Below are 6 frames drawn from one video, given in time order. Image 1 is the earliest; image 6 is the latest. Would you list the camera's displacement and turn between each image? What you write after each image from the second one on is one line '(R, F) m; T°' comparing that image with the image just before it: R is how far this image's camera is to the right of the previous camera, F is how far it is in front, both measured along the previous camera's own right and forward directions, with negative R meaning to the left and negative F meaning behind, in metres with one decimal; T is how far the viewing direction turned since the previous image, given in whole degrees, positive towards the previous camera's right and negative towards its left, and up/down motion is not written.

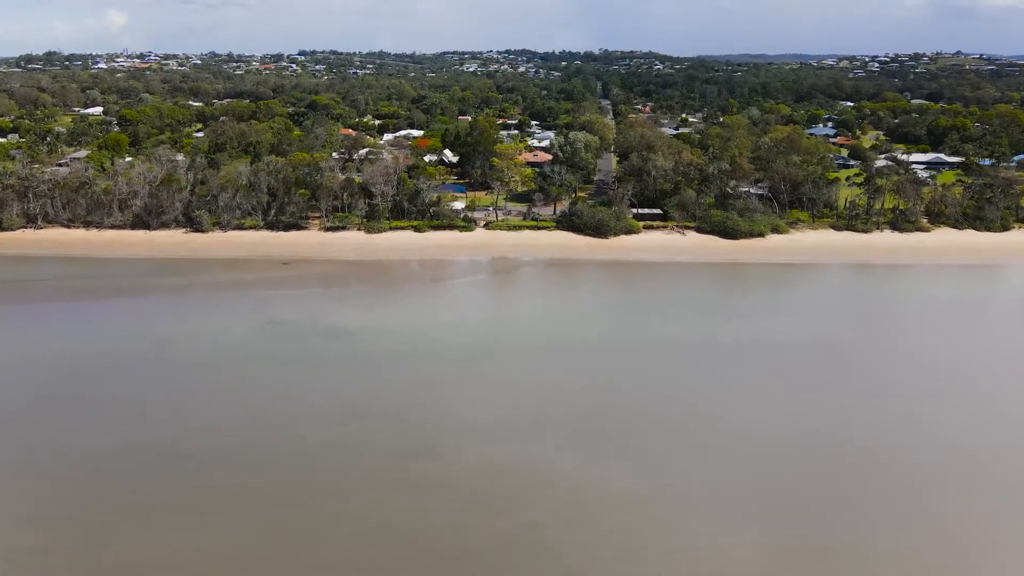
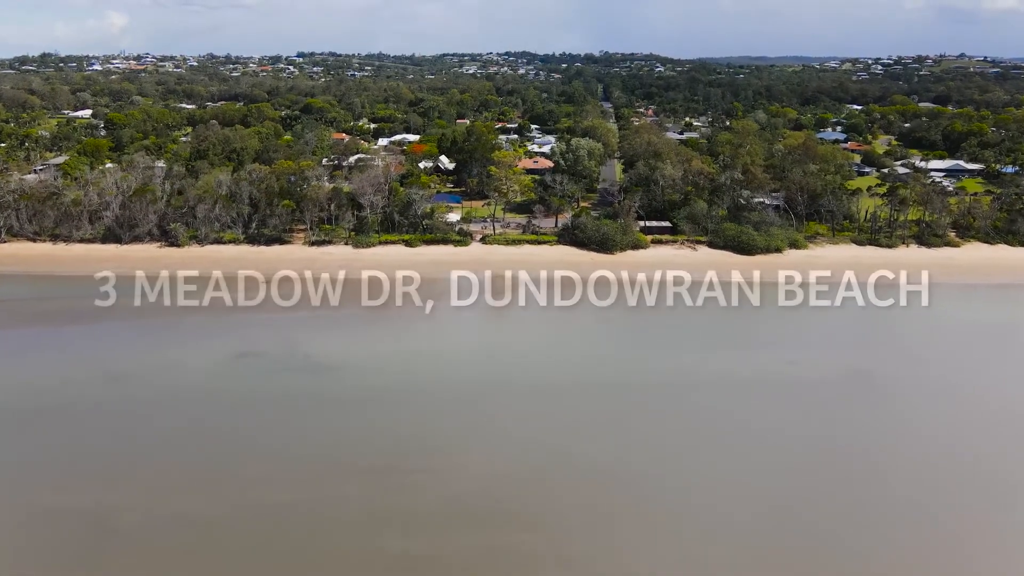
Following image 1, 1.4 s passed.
(+0.1, +2.5) m; 0°
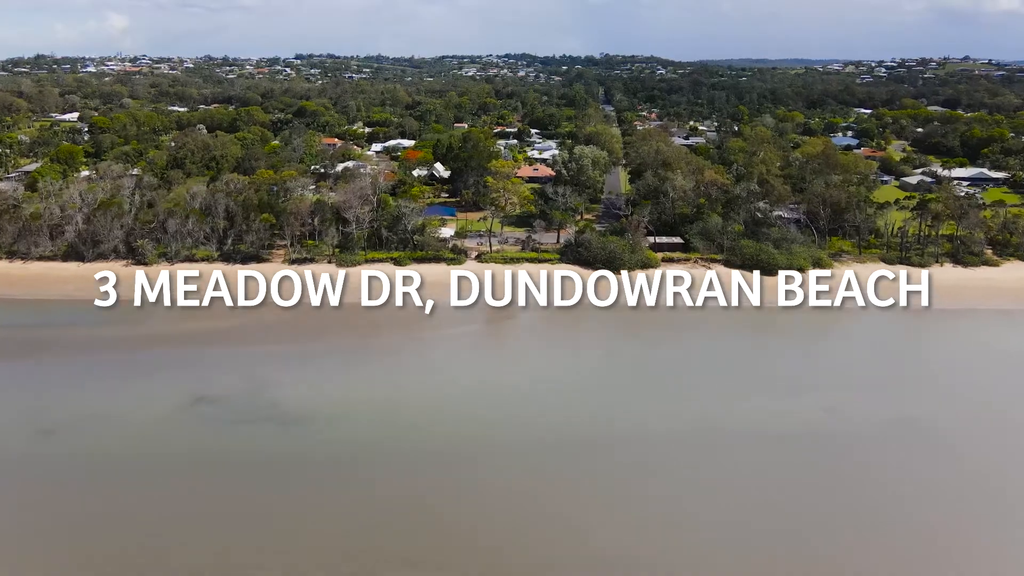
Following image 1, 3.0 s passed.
(+0.1, +2.9) m; 0°
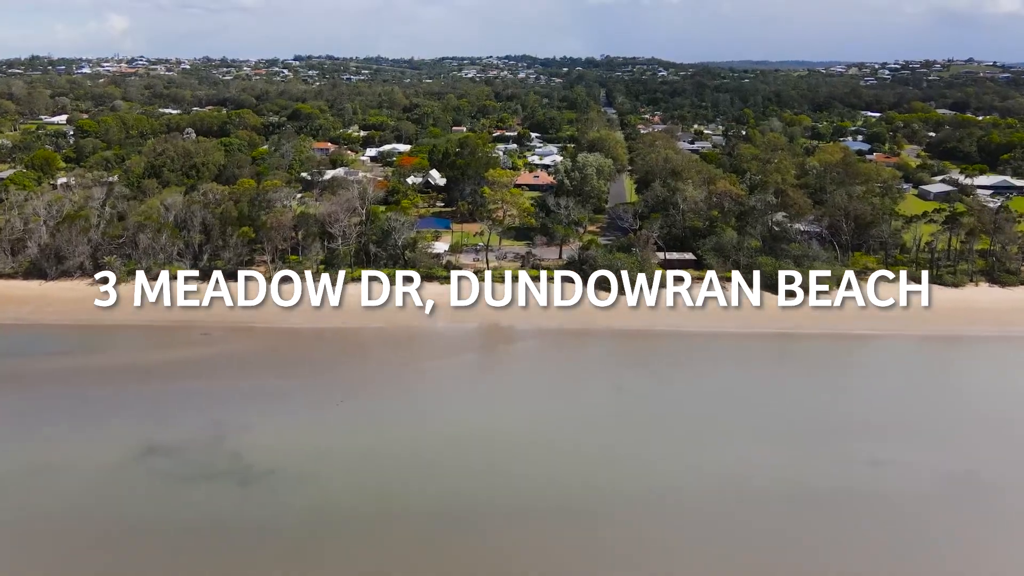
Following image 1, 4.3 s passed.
(+0.1, +2.5) m; 0°
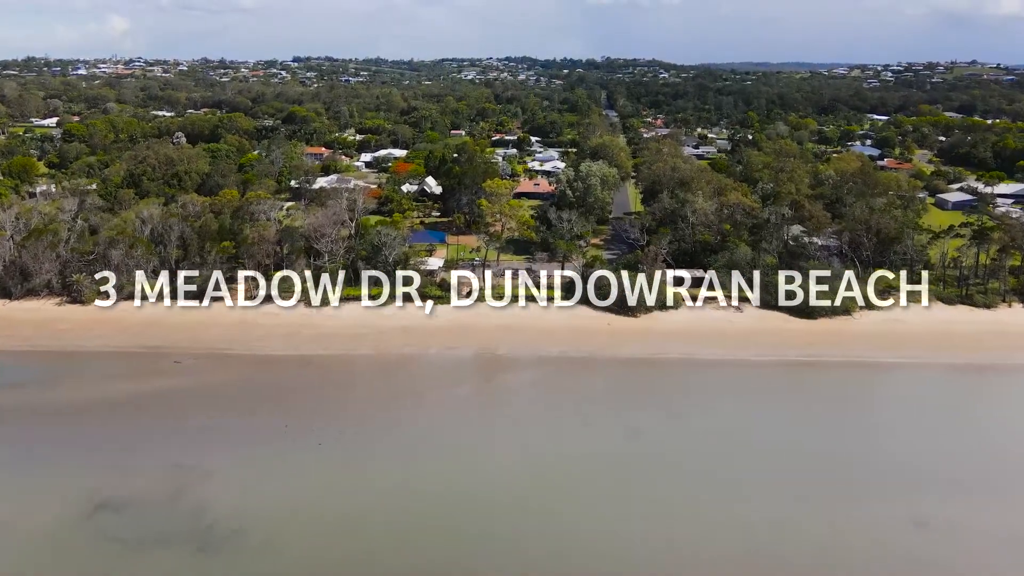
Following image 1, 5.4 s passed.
(0.0, +2.0) m; 0°
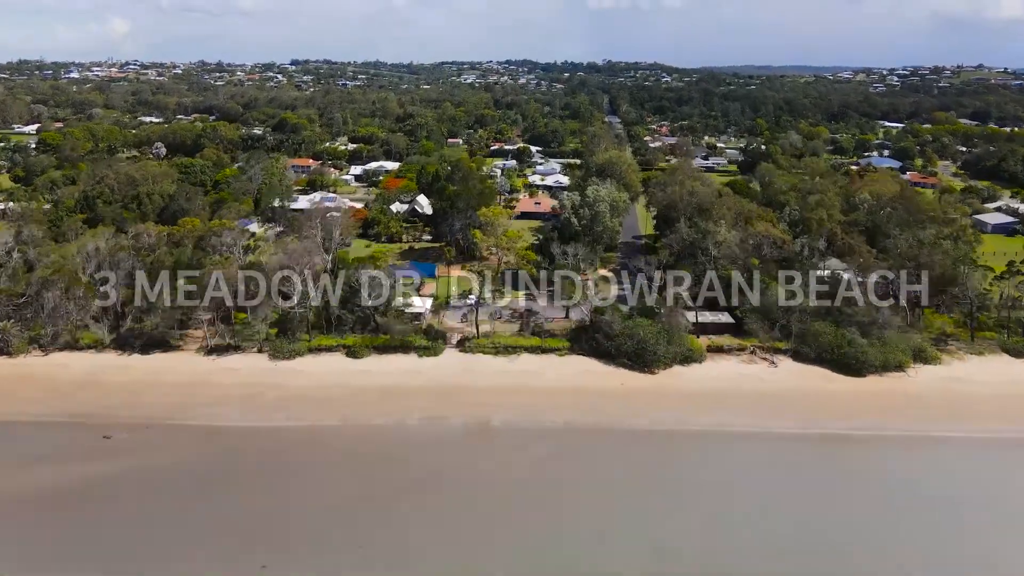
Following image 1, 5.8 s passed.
(+0.1, +3.8) m; 0°
